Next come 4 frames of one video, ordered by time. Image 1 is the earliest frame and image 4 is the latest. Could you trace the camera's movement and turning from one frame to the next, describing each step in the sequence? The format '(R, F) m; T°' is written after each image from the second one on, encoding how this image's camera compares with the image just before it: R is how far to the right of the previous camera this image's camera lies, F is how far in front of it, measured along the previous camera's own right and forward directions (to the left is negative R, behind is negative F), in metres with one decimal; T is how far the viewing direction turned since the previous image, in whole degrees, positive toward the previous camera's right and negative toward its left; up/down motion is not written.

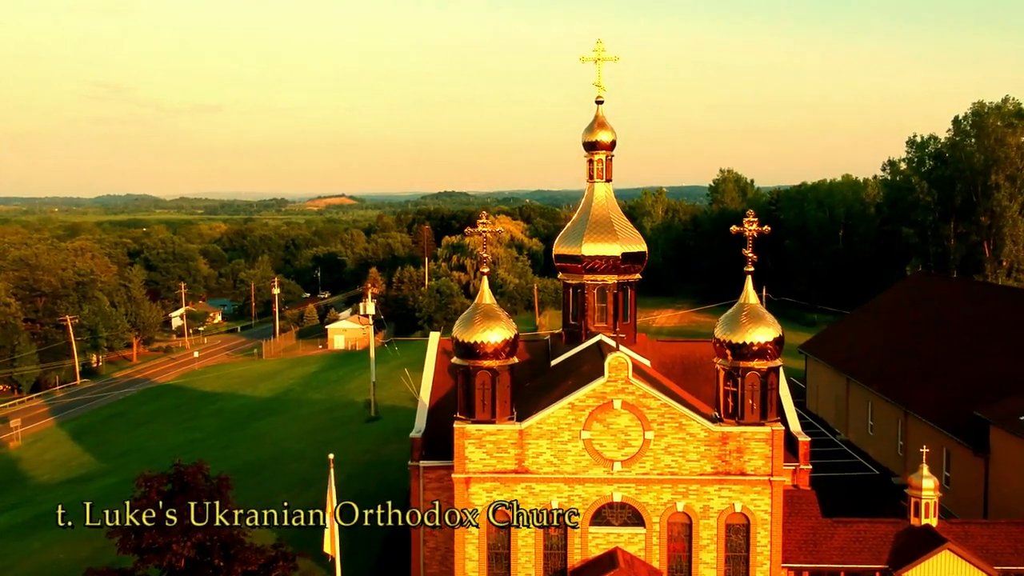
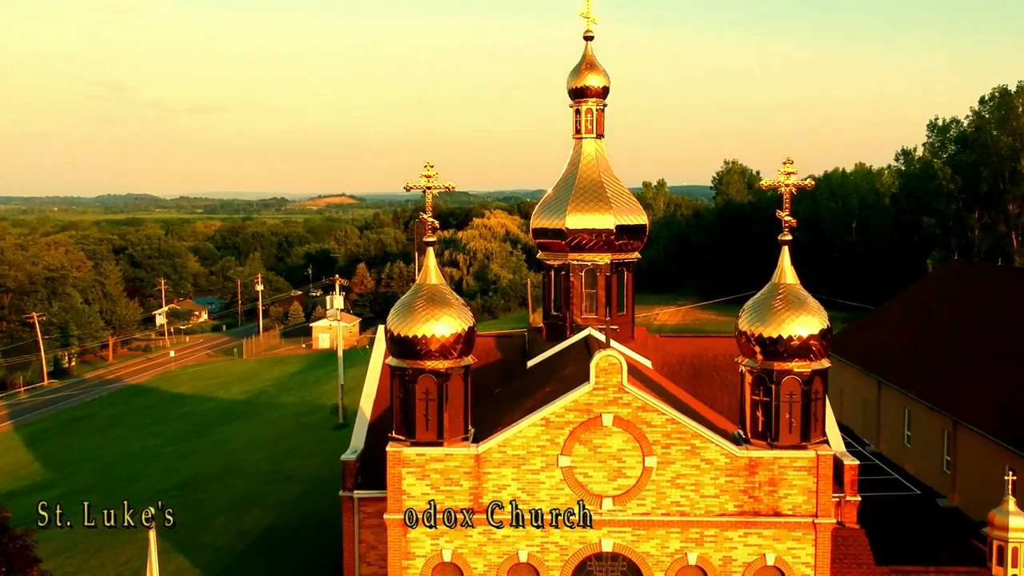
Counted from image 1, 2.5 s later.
(+0.7, +4.7) m; 0°
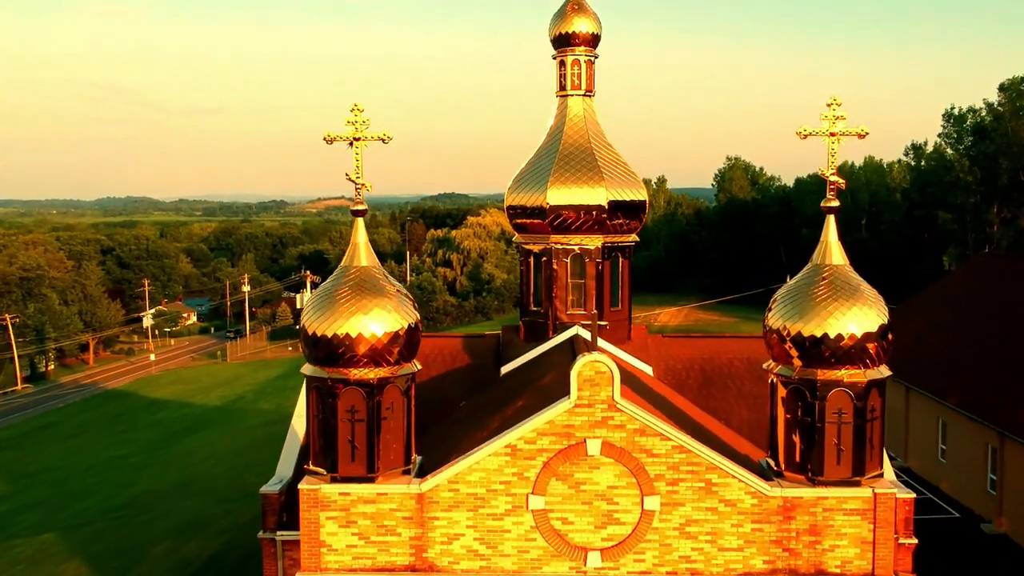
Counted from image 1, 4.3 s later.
(+0.5, +3.3) m; 0°
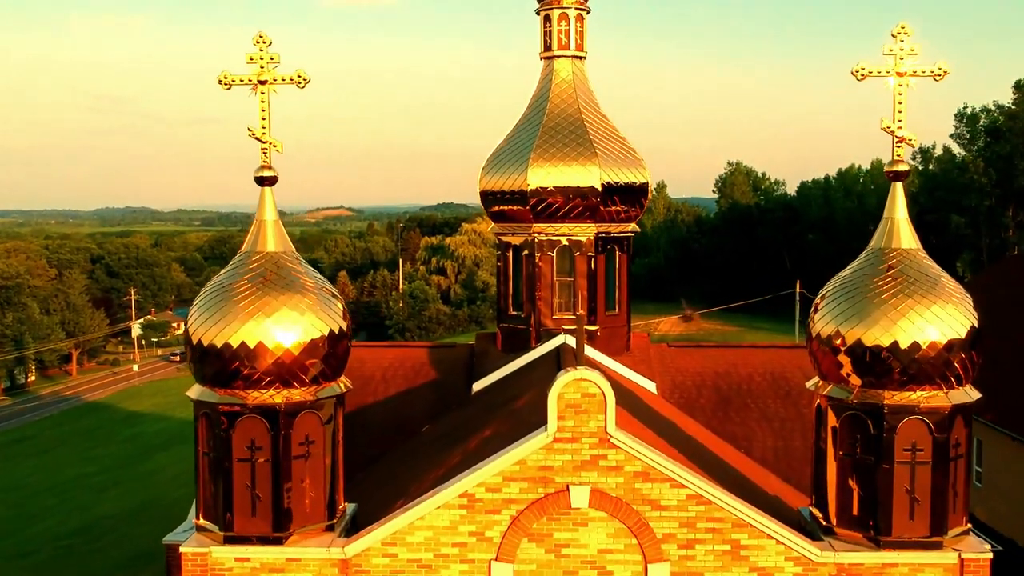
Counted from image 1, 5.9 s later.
(+0.3, +2.6) m; 0°
